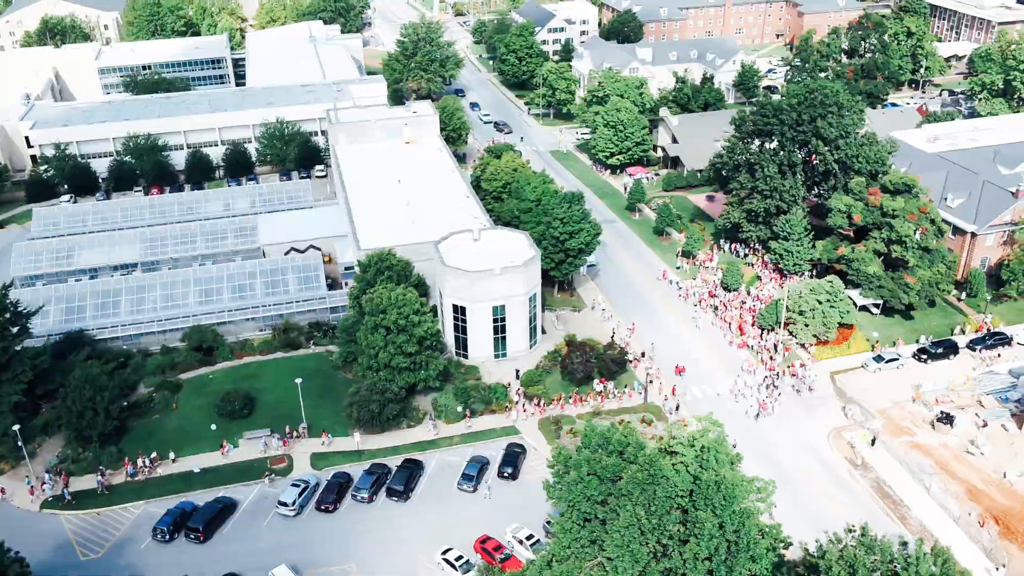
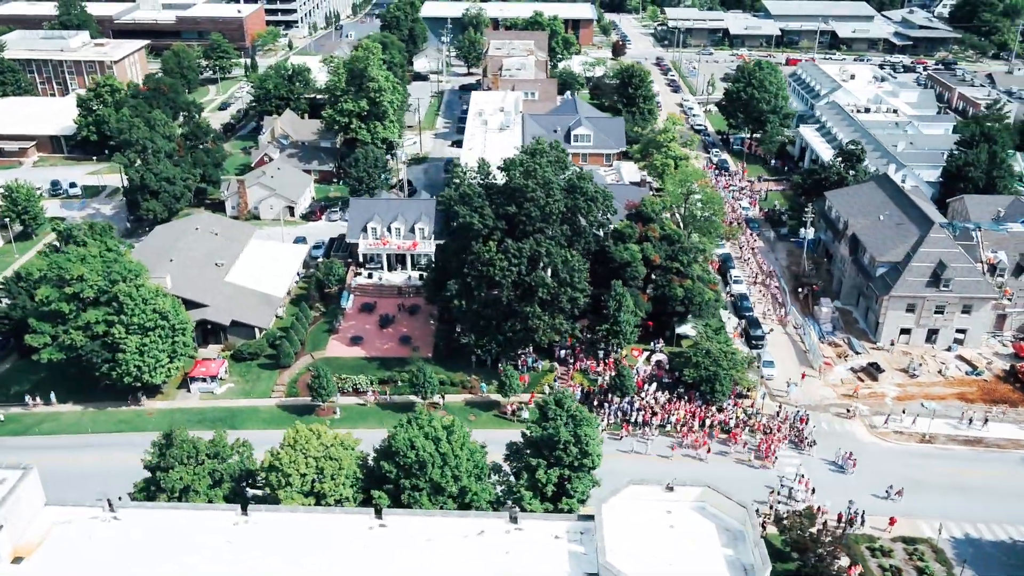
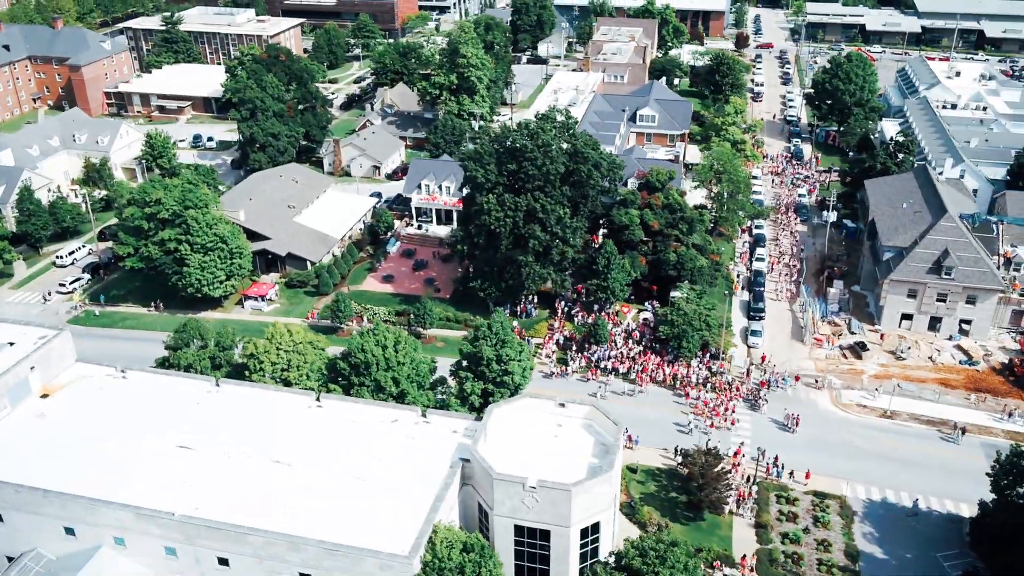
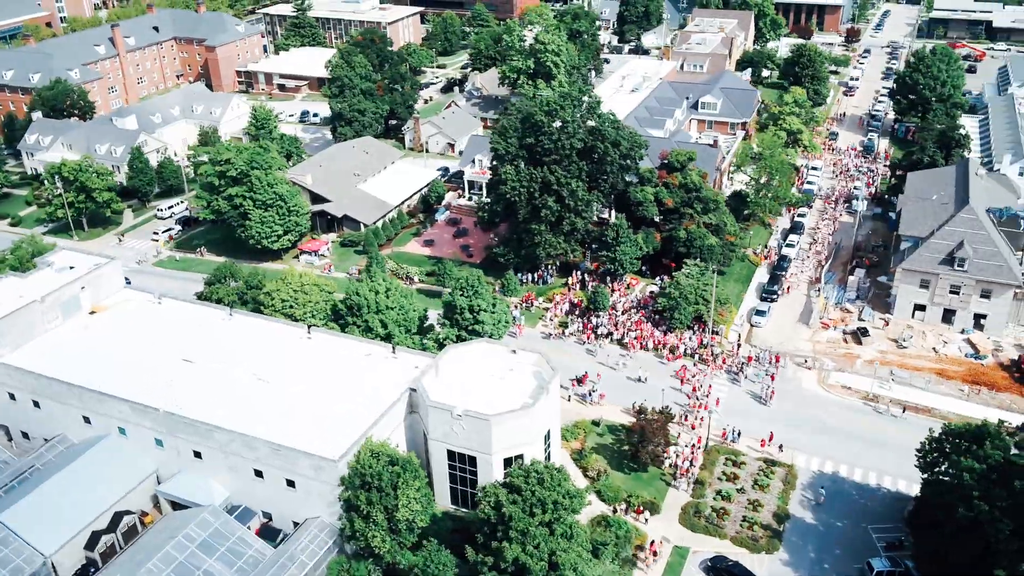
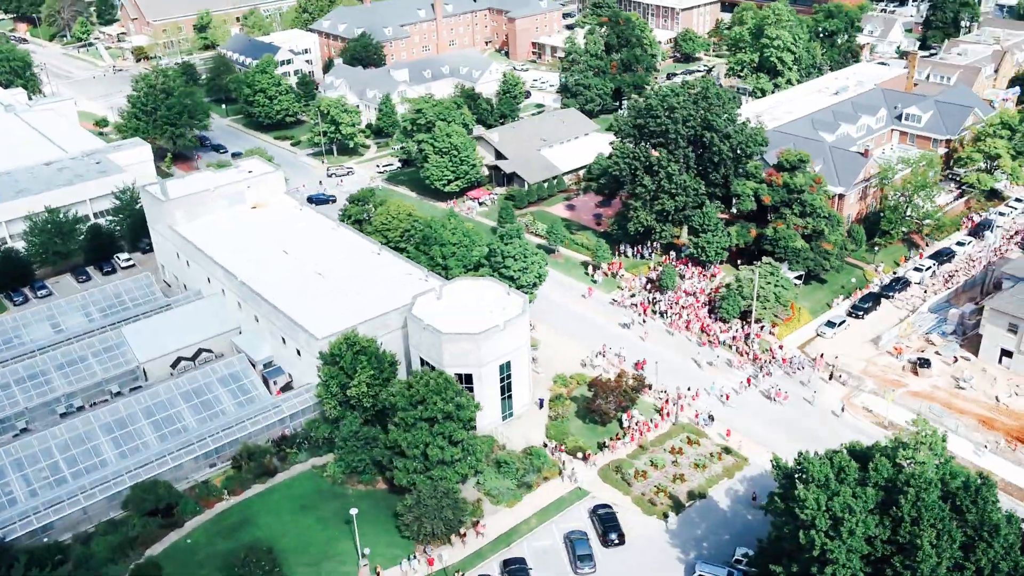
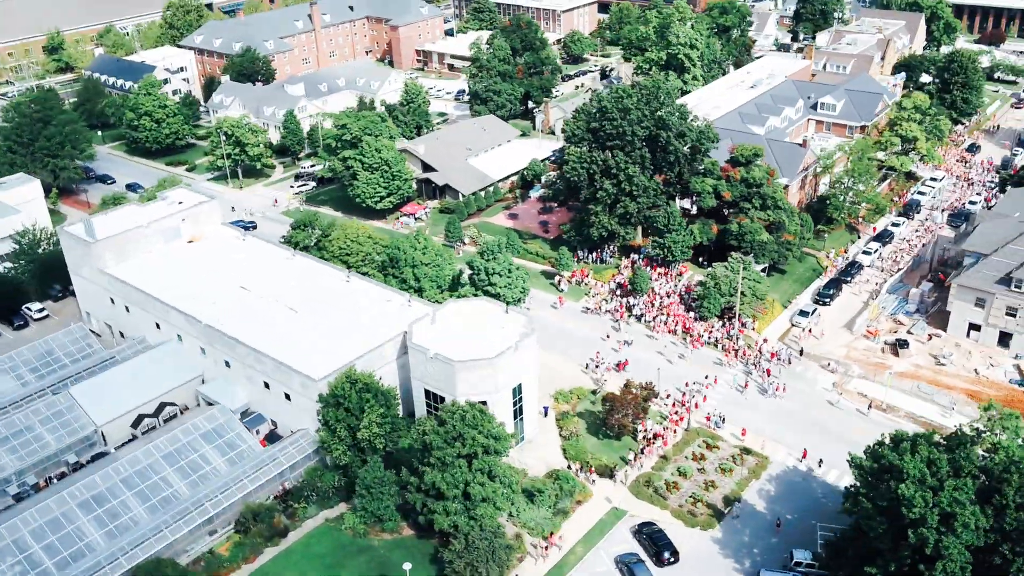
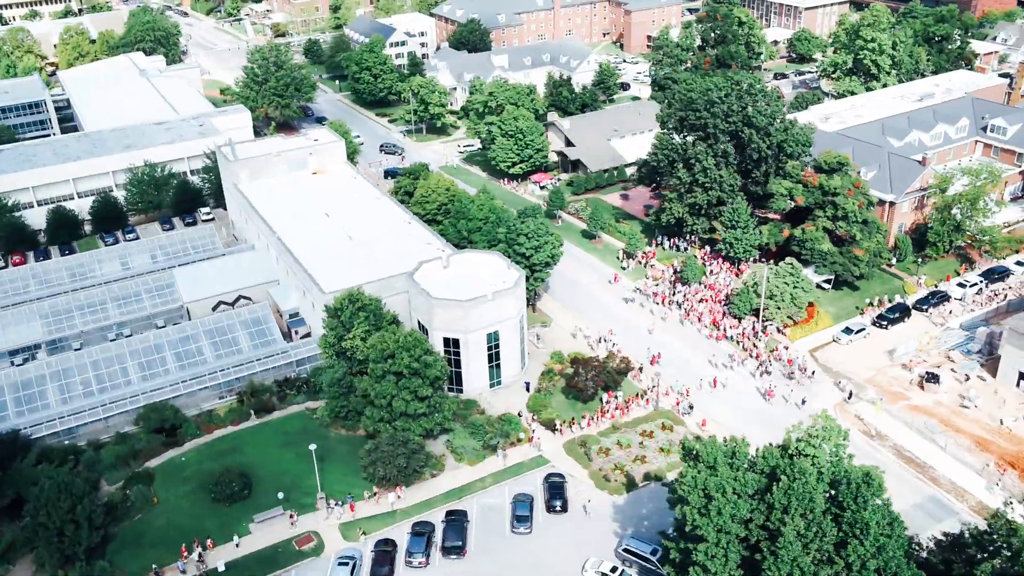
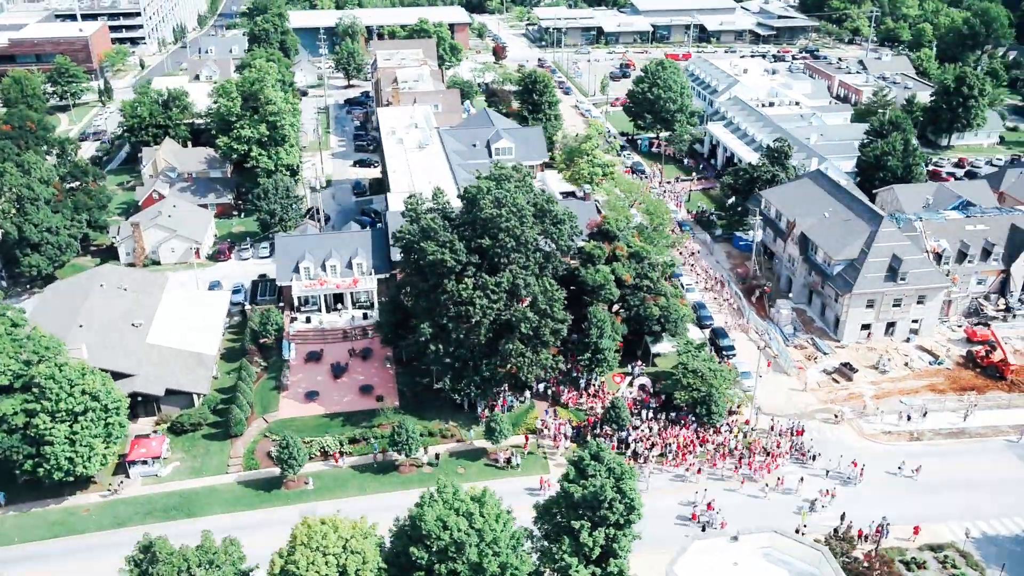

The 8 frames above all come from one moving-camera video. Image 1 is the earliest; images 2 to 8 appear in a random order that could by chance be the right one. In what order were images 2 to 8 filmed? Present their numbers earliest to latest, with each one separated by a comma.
7, 5, 6, 4, 3, 2, 8
